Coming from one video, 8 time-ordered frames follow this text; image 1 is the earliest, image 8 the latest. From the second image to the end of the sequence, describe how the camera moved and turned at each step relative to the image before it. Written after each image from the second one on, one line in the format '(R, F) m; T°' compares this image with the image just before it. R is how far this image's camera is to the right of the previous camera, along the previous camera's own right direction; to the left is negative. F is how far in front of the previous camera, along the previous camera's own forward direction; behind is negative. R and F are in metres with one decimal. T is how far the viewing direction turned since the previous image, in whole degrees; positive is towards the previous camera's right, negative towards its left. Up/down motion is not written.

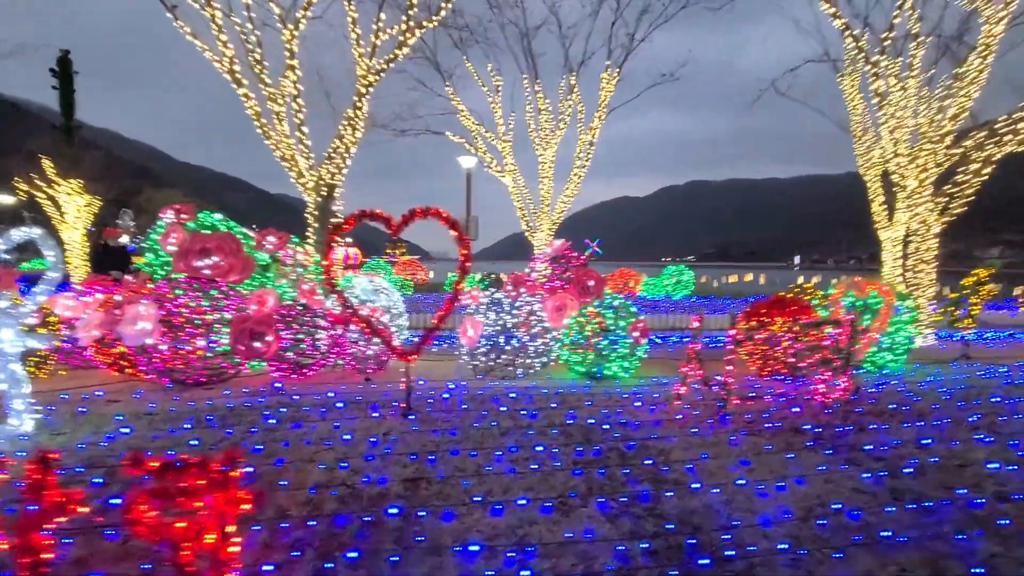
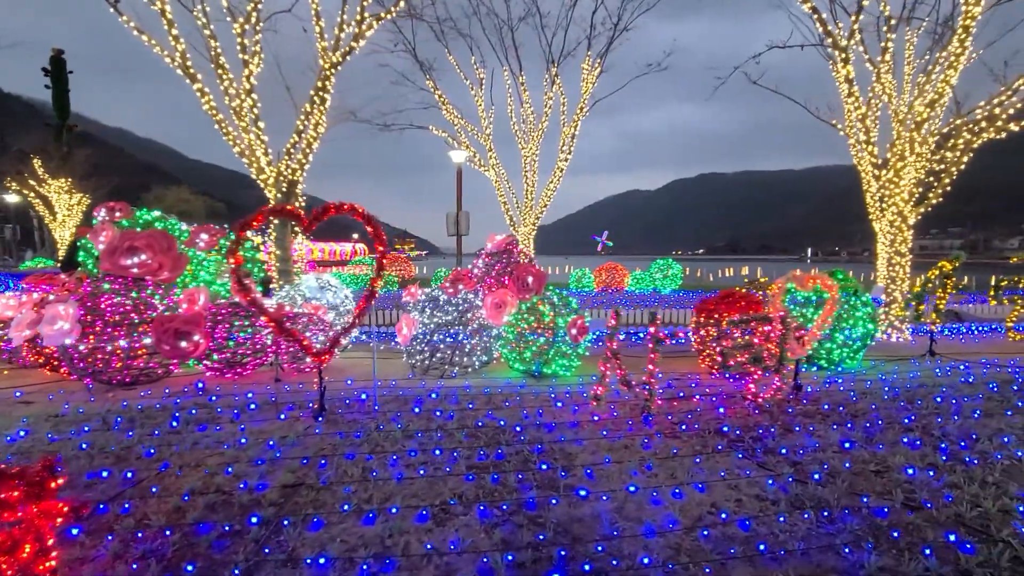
(+1.1, +0.2) m; -1°
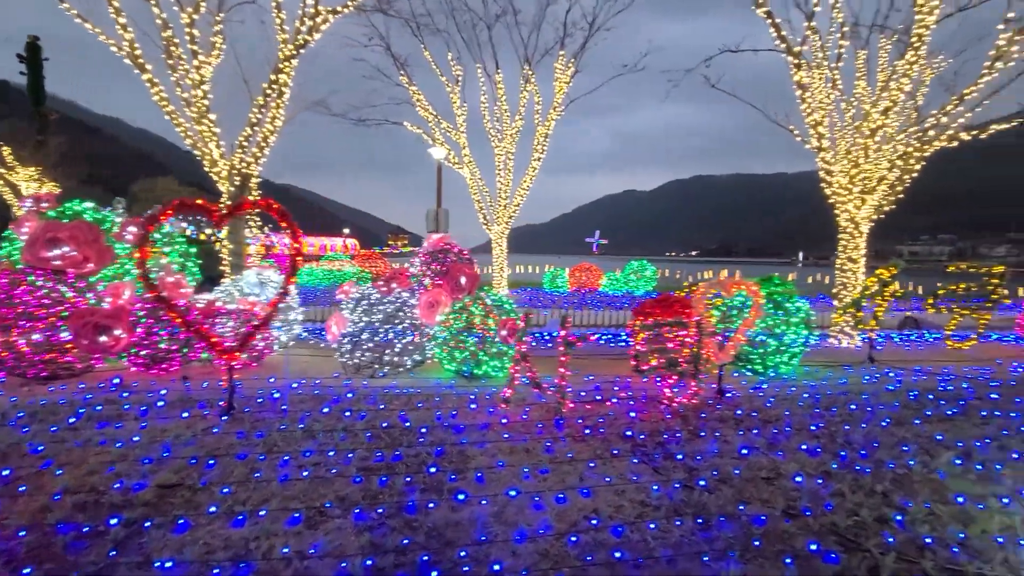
(+0.9, 0.0) m; +1°
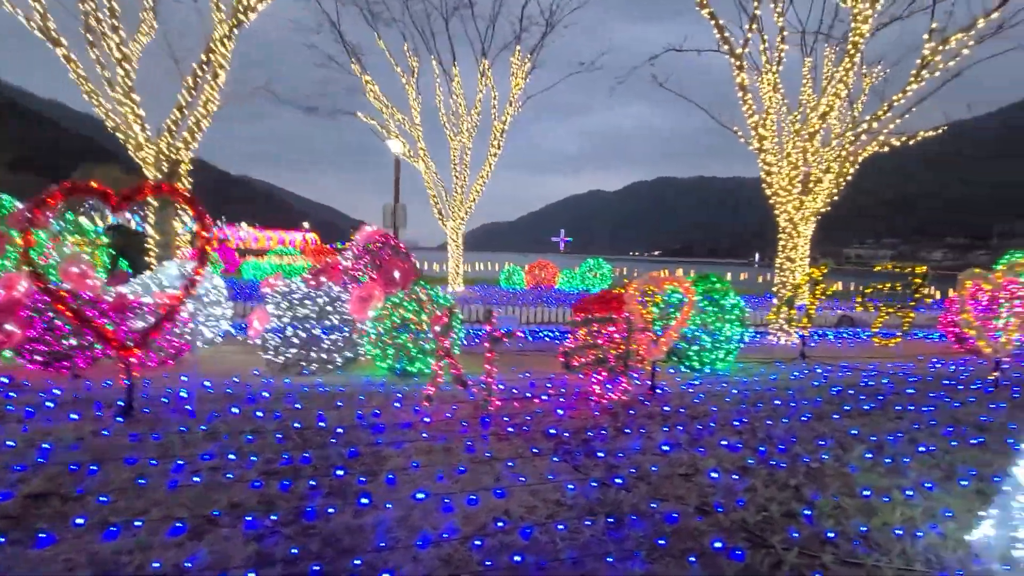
(+0.4, +0.2) m; +4°
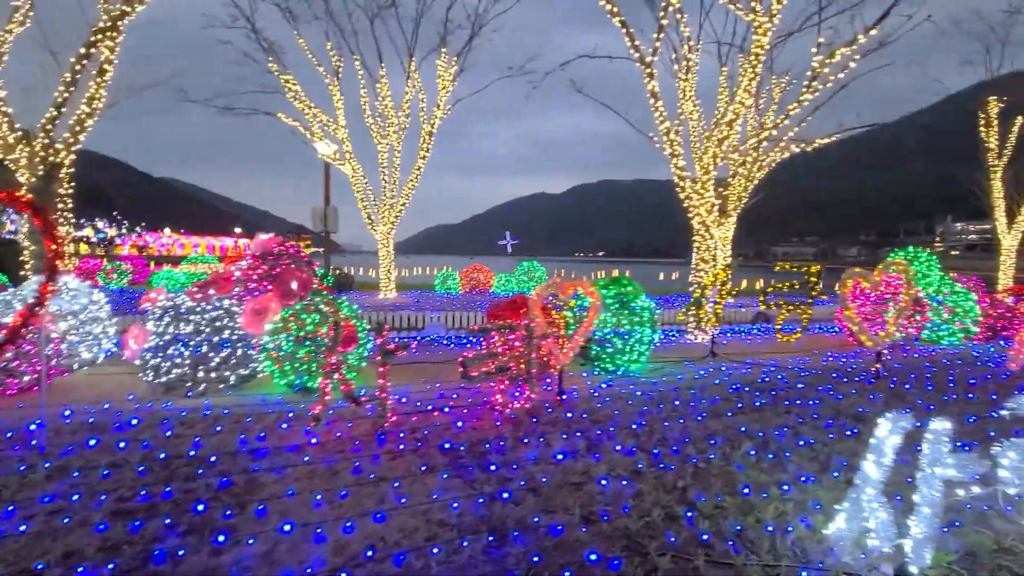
(+0.6, +0.1) m; +6°
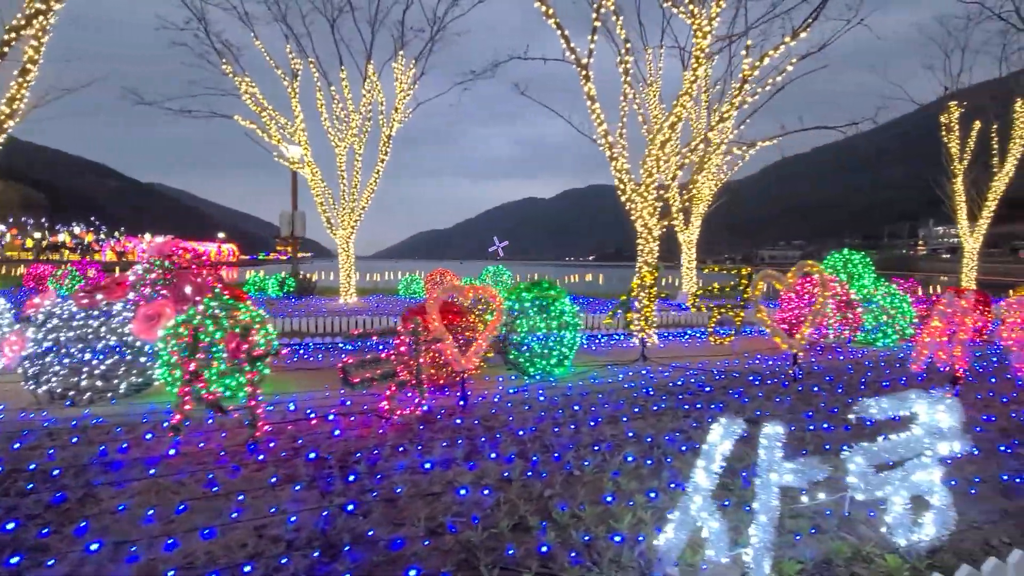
(+1.1, +0.1) m; +1°
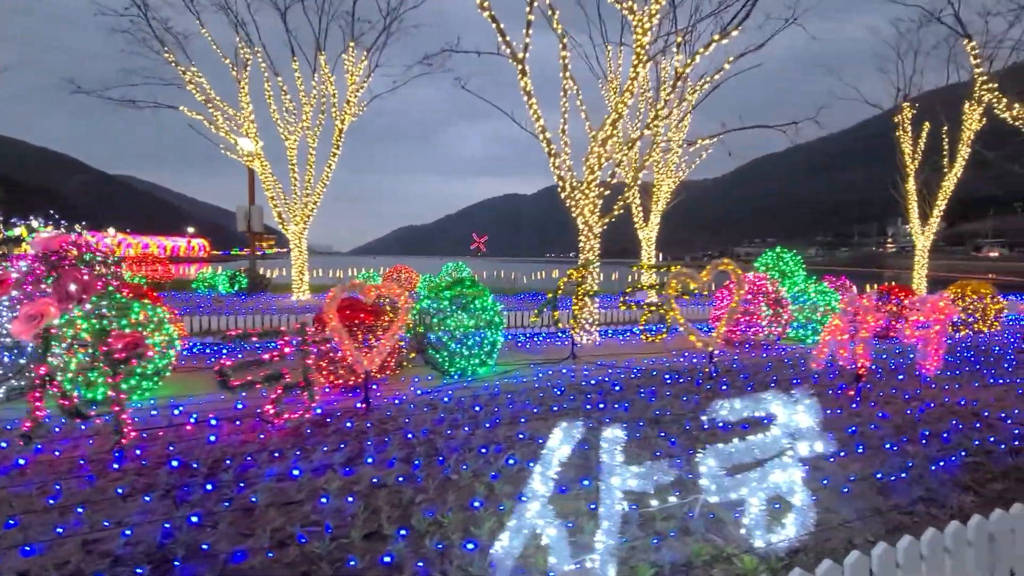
(+0.9, +0.1) m; +2°
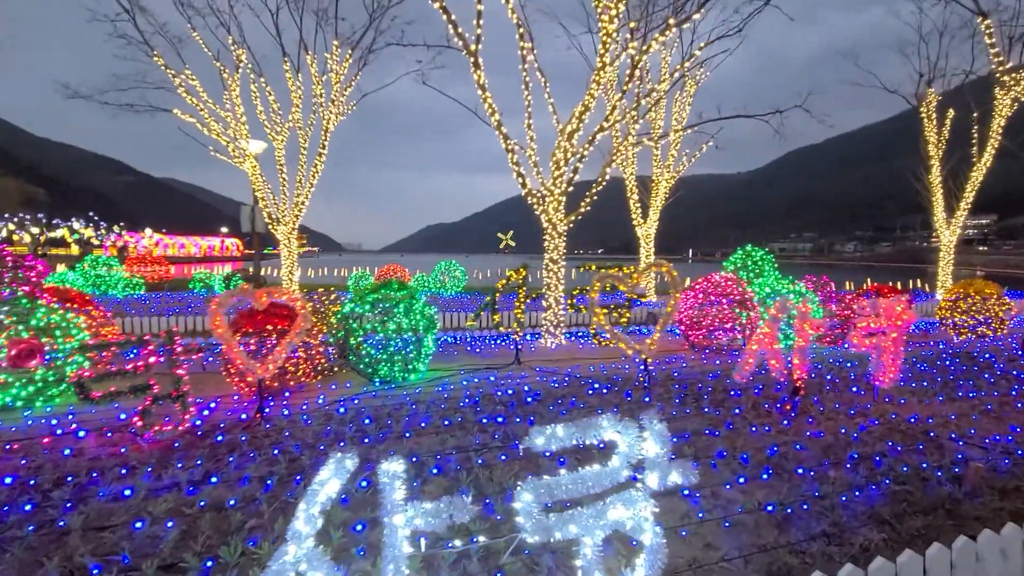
(+1.5, +0.4) m; -3°
